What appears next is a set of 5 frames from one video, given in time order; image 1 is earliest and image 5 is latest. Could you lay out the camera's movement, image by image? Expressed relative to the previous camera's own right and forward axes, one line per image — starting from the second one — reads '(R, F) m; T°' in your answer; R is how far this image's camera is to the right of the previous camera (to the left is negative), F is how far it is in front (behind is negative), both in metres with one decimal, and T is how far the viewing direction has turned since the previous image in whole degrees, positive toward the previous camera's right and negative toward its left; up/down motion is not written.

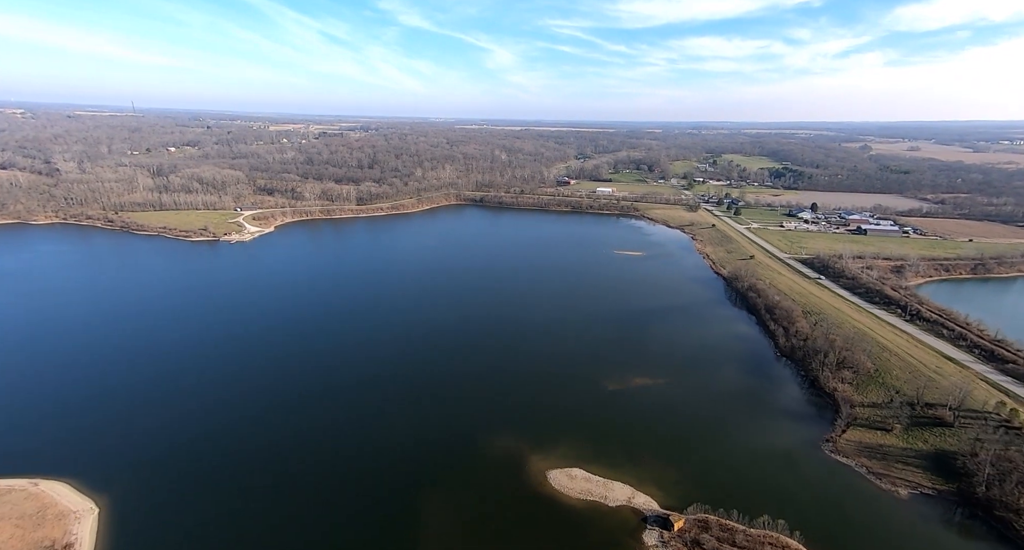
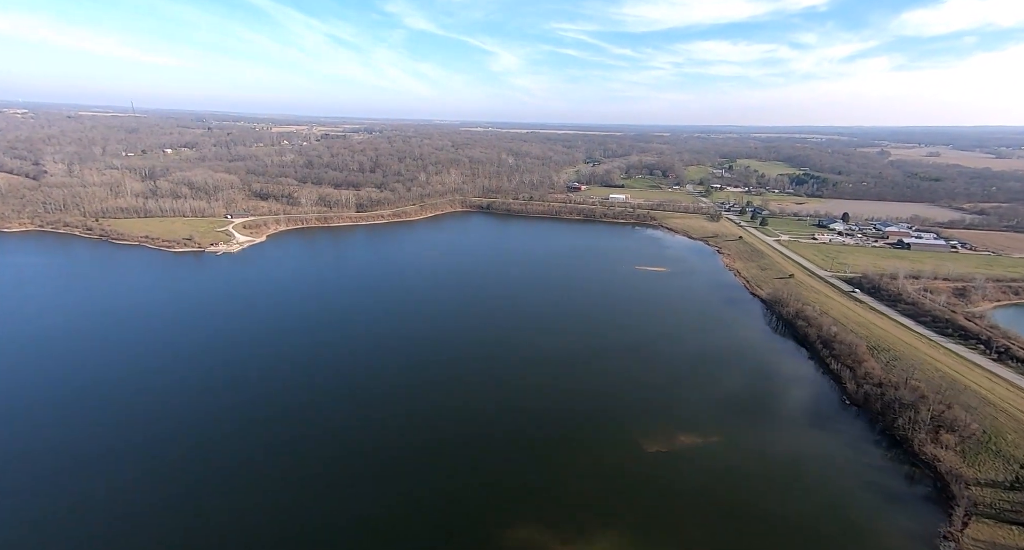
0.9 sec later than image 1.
(-0.5, +3.1) m; 0°
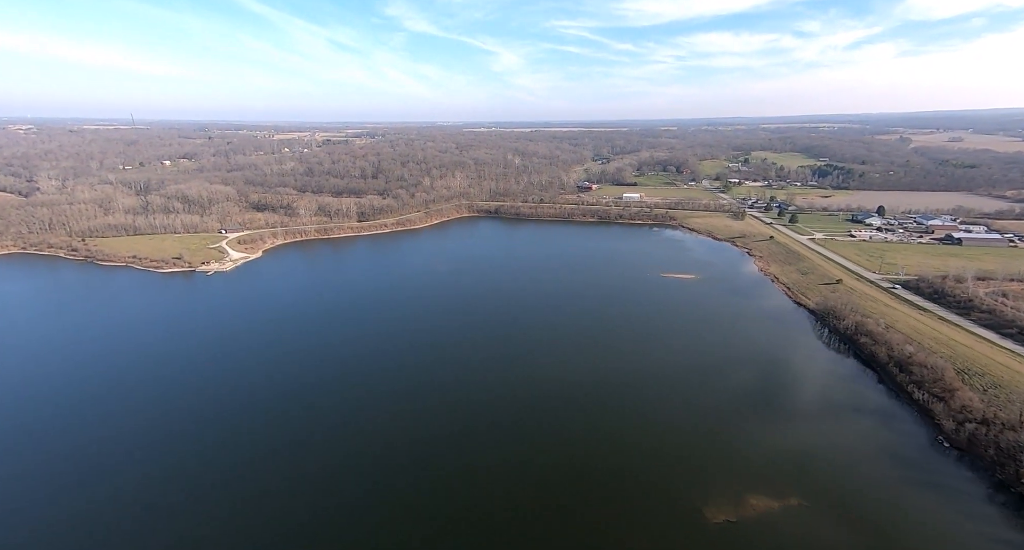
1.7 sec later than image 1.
(-0.4, +2.7) m; -1°
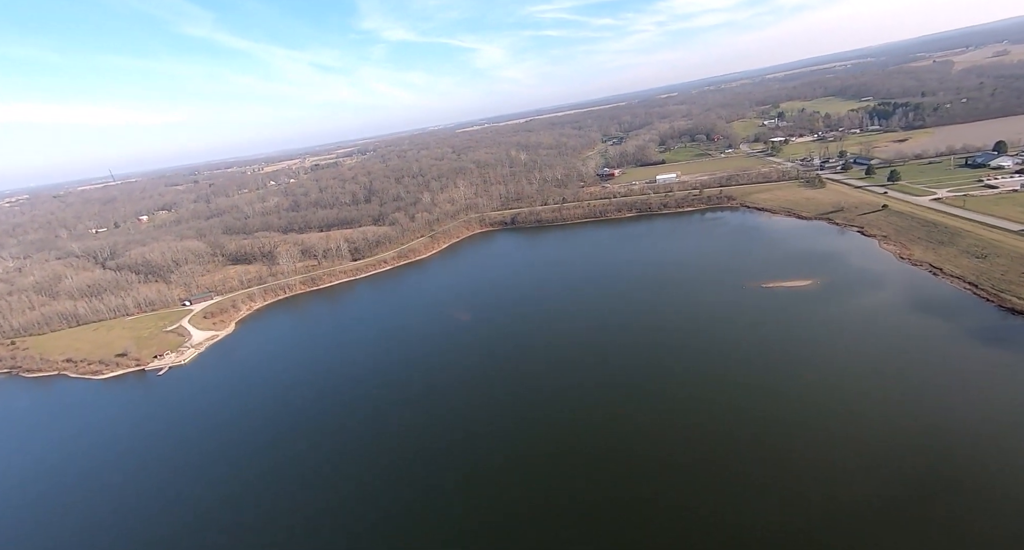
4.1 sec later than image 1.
(-1.2, +8.0) m; -2°
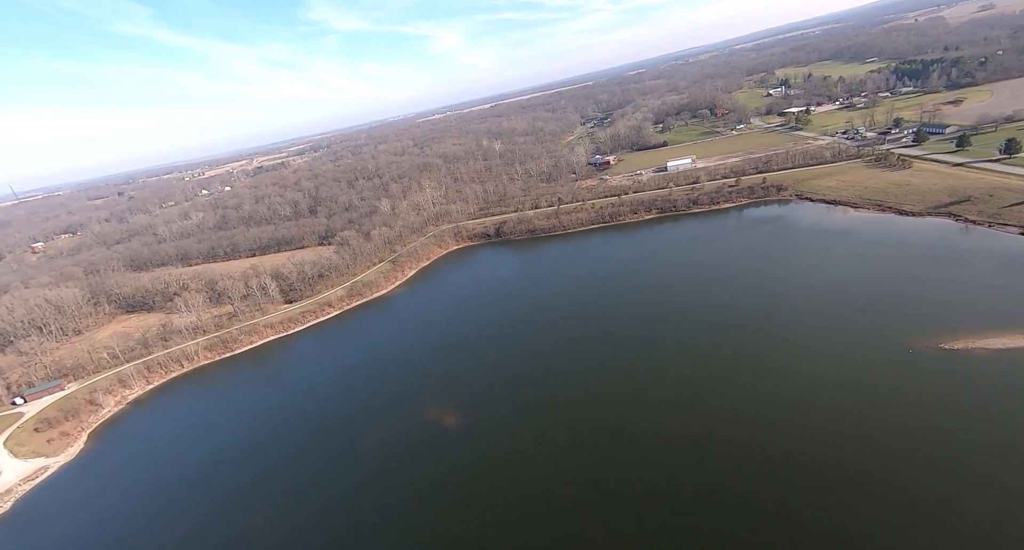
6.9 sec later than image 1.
(-0.9, +9.4) m; +3°
